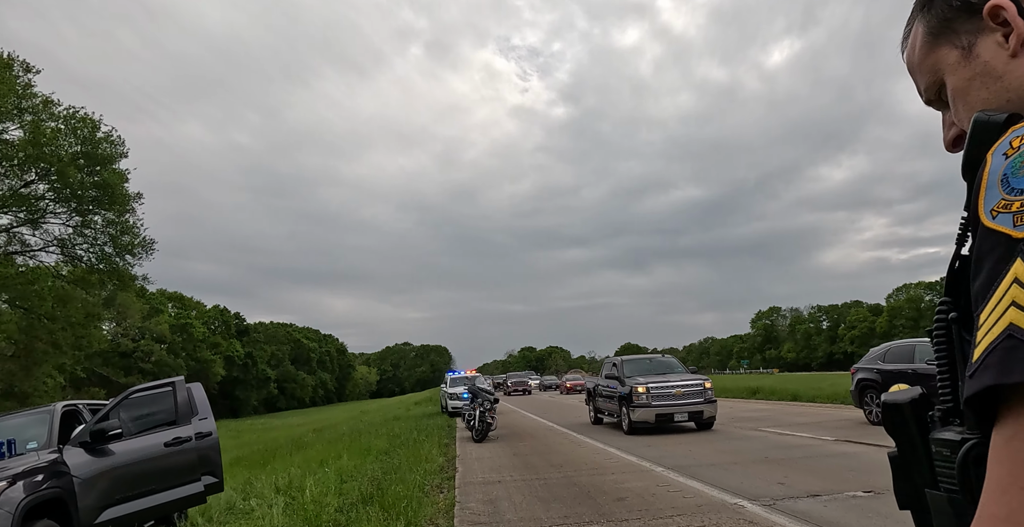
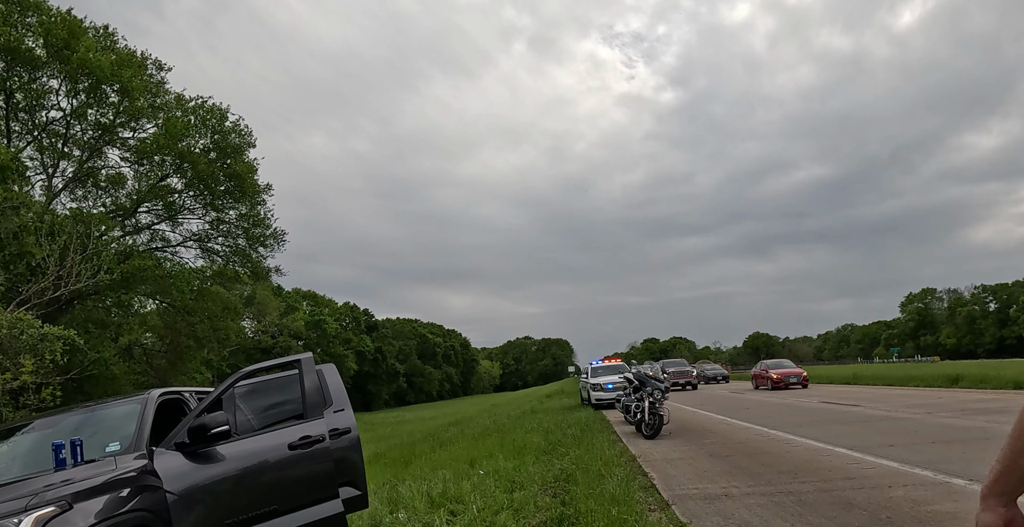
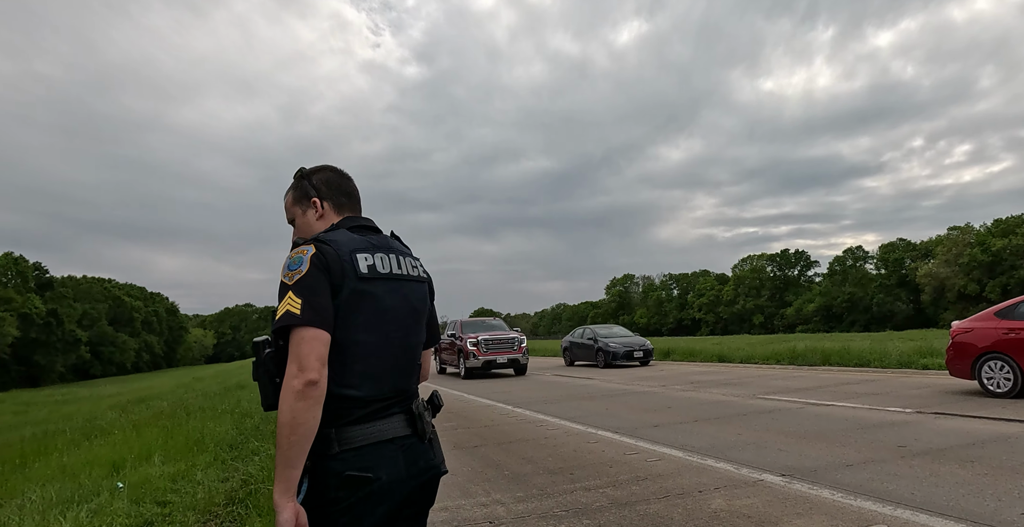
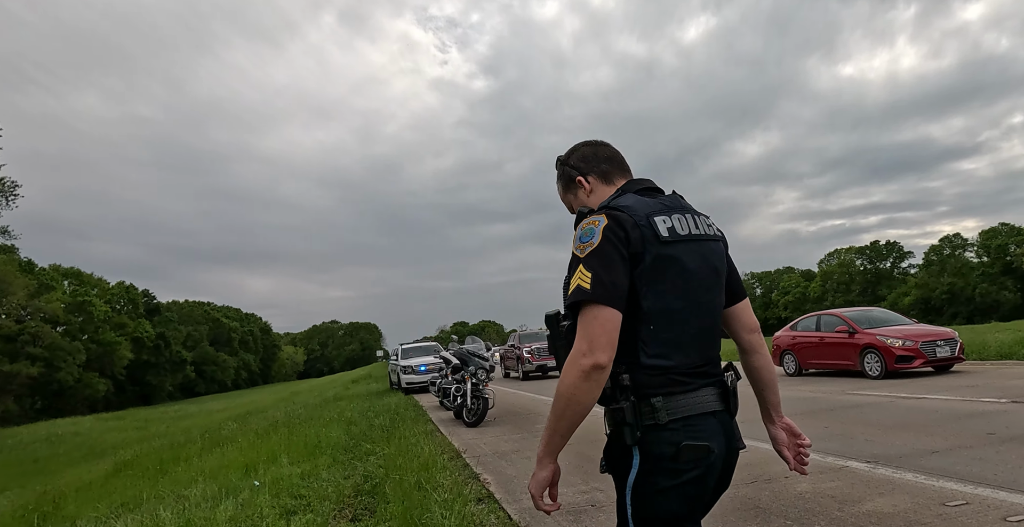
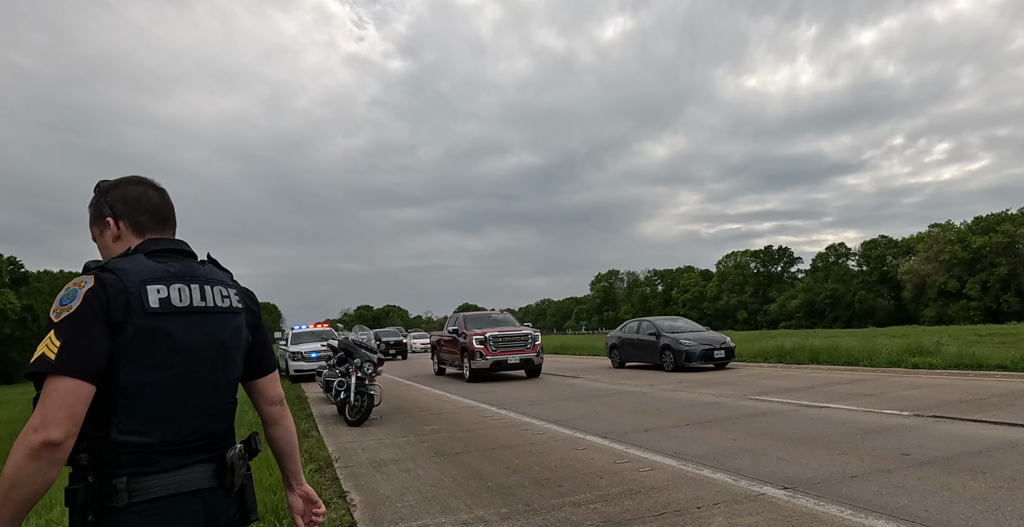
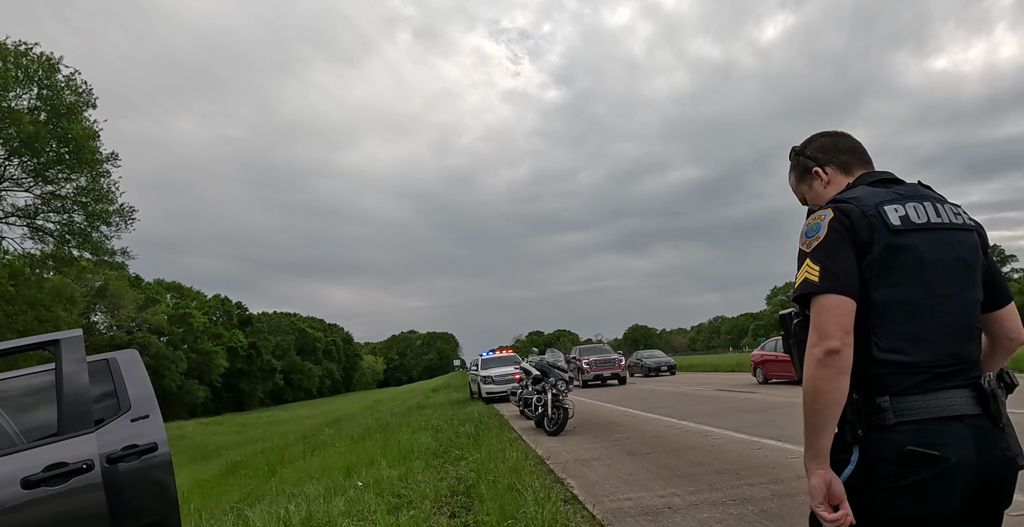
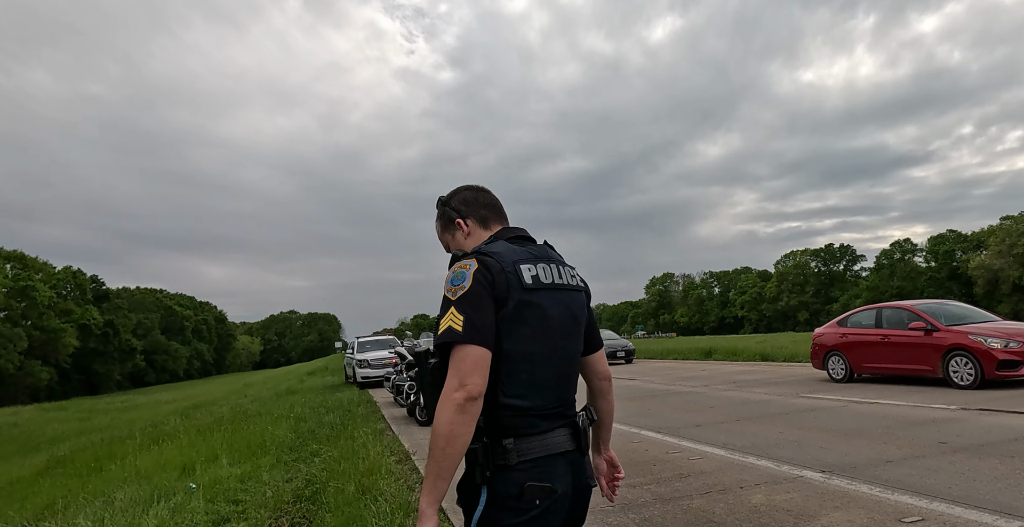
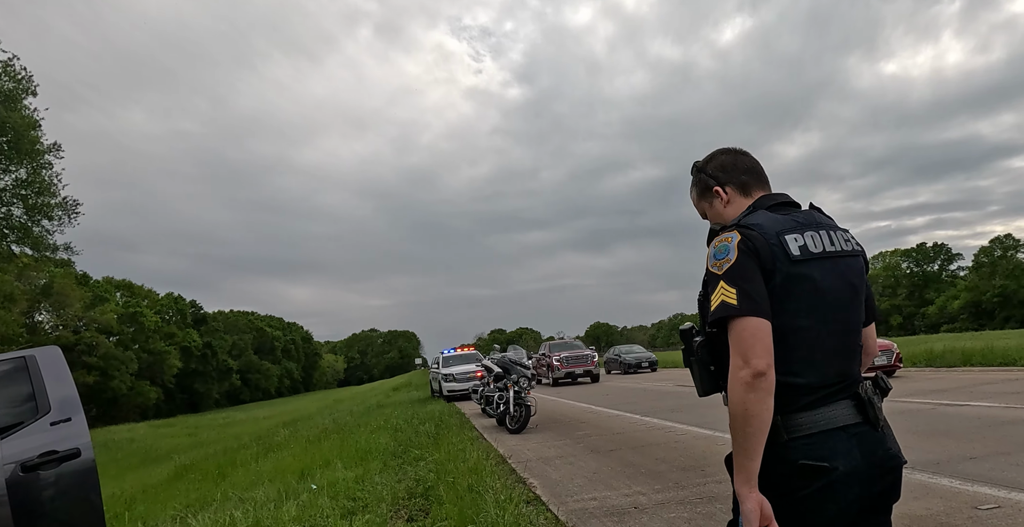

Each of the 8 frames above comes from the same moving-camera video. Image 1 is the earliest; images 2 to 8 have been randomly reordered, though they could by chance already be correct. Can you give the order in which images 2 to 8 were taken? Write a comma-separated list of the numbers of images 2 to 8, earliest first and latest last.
2, 6, 8, 4, 7, 3, 5
